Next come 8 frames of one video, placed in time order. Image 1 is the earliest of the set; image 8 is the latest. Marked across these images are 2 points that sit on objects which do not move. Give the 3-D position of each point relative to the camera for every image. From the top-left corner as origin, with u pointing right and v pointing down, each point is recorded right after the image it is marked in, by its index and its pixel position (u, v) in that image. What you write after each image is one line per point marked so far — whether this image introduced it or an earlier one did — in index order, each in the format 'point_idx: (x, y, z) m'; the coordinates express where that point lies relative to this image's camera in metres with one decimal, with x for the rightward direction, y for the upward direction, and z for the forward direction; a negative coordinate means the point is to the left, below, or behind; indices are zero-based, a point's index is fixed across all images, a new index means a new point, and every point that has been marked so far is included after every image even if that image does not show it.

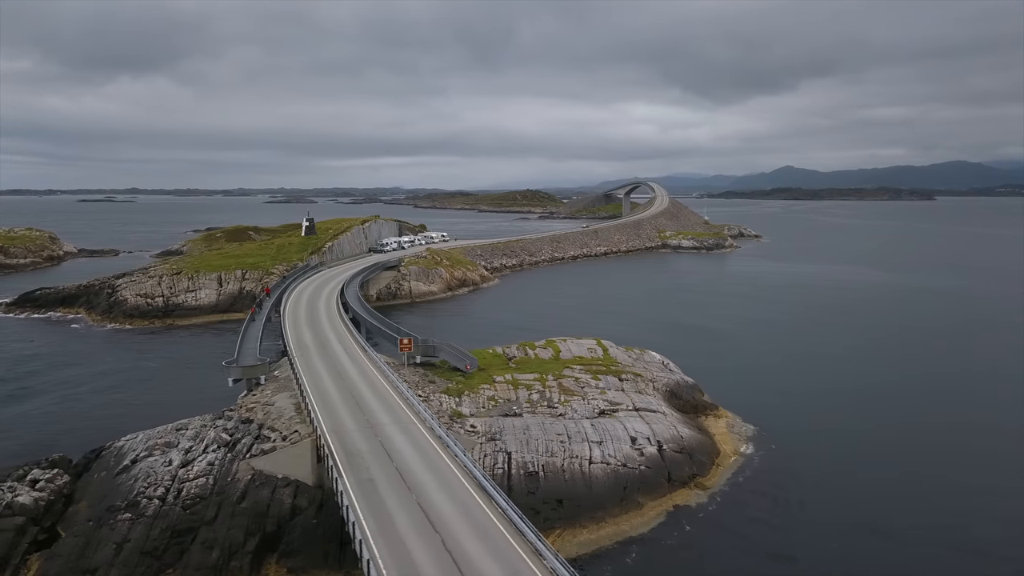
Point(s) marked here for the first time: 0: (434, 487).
0: (-1.7, -4.4, +17.2) m
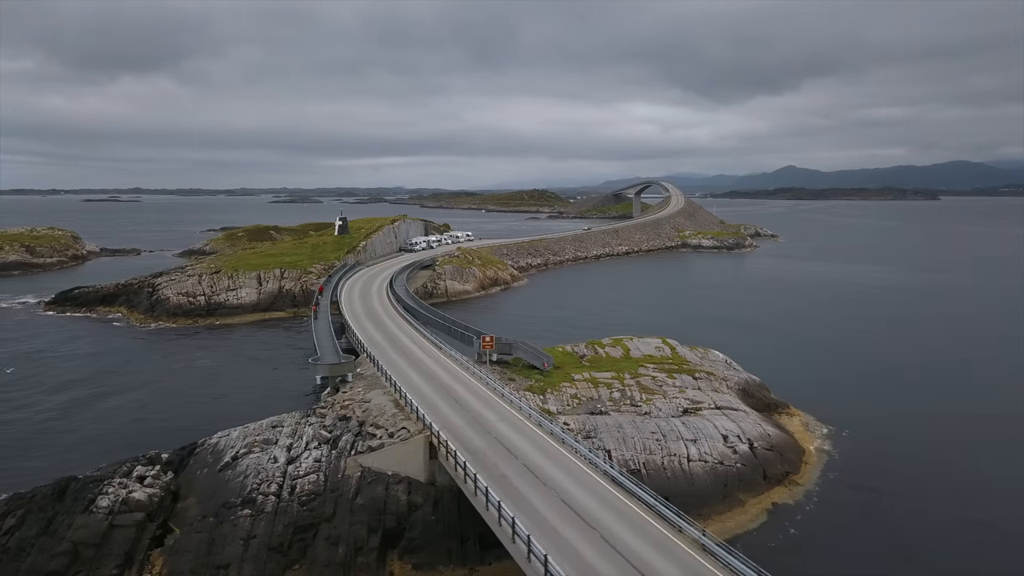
0: (+1.3, -4.3, +17.3) m
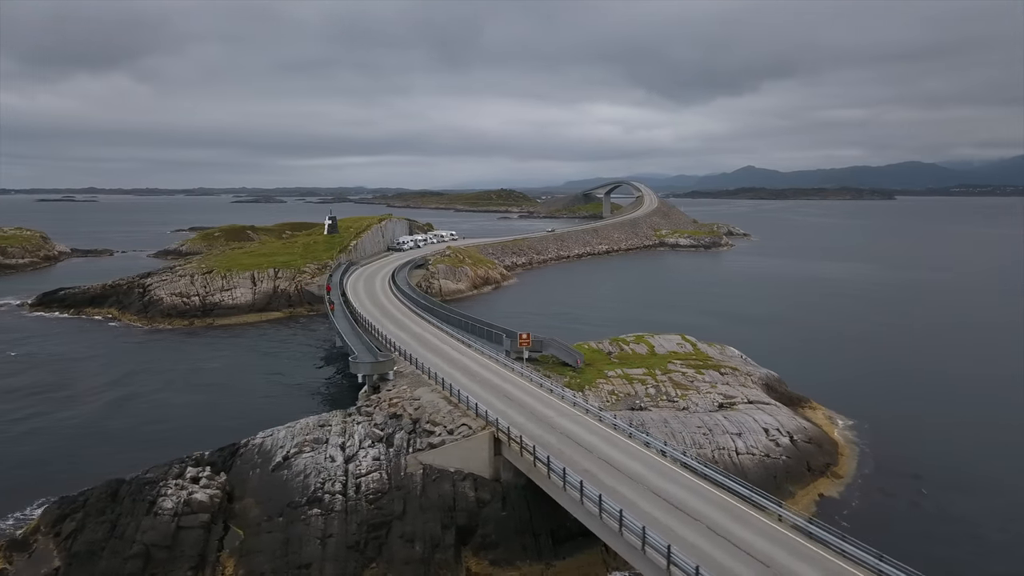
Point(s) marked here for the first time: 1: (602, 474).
0: (+3.1, -4.2, +17.5) m
1: (+2.0, -4.1, +17.4) m
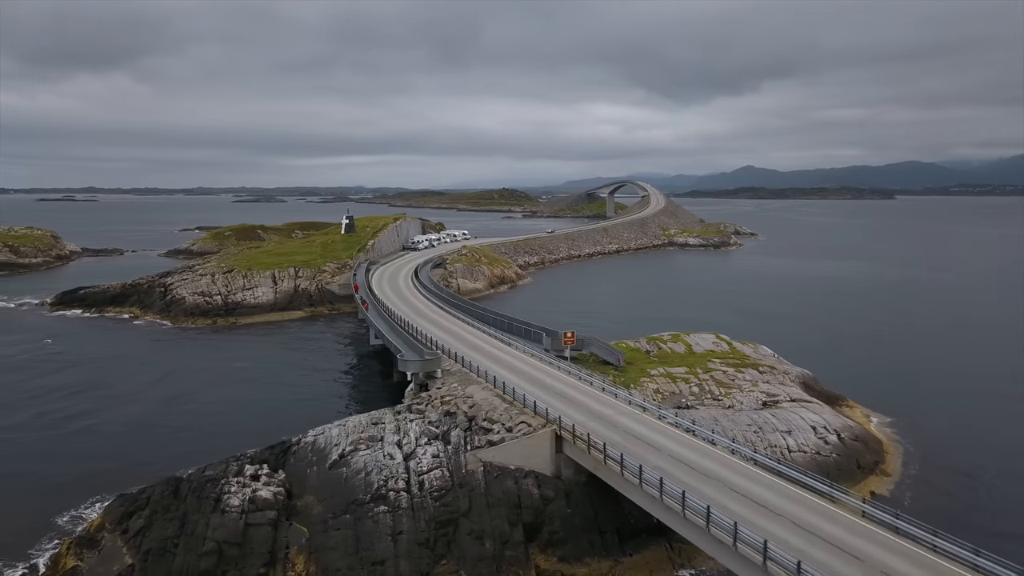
0: (+4.8, -4.1, +17.5) m
1: (+3.7, -4.1, +17.5) m
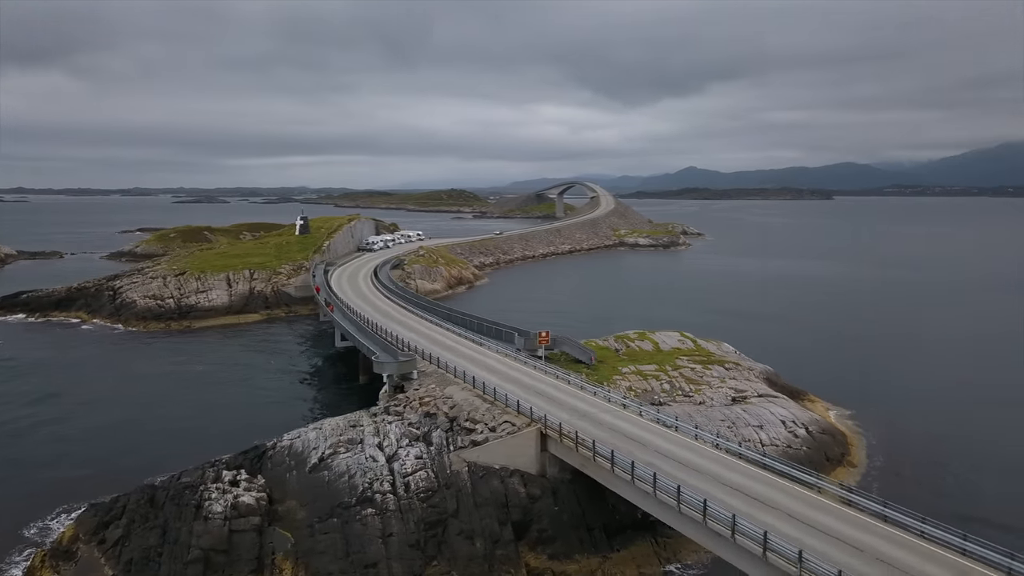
0: (+4.6, -4.1, +17.9) m
1: (+3.5, -4.1, +17.9) m
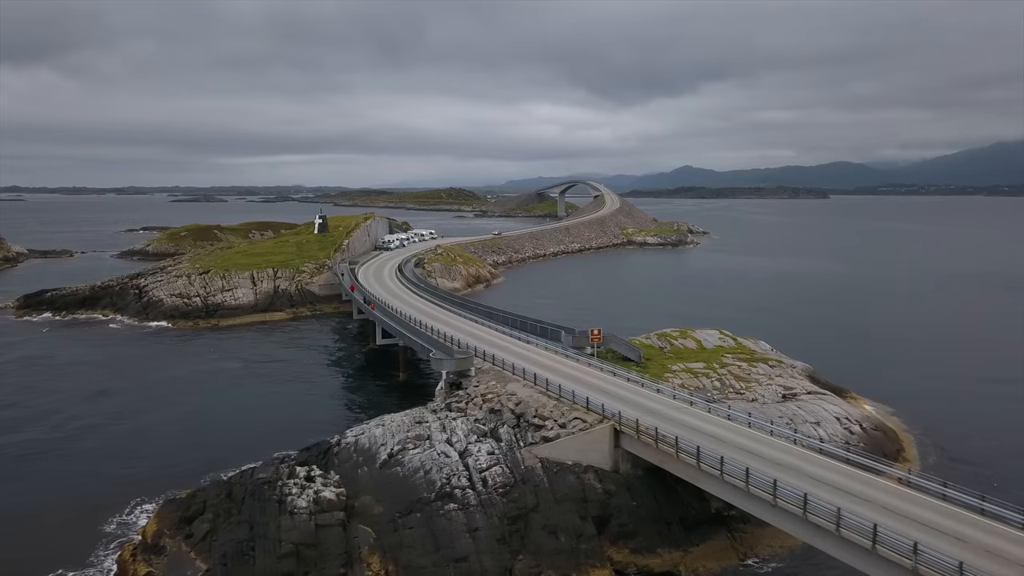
0: (+6.7, -4.0, +18.2) m
1: (+5.5, -4.0, +18.1) m
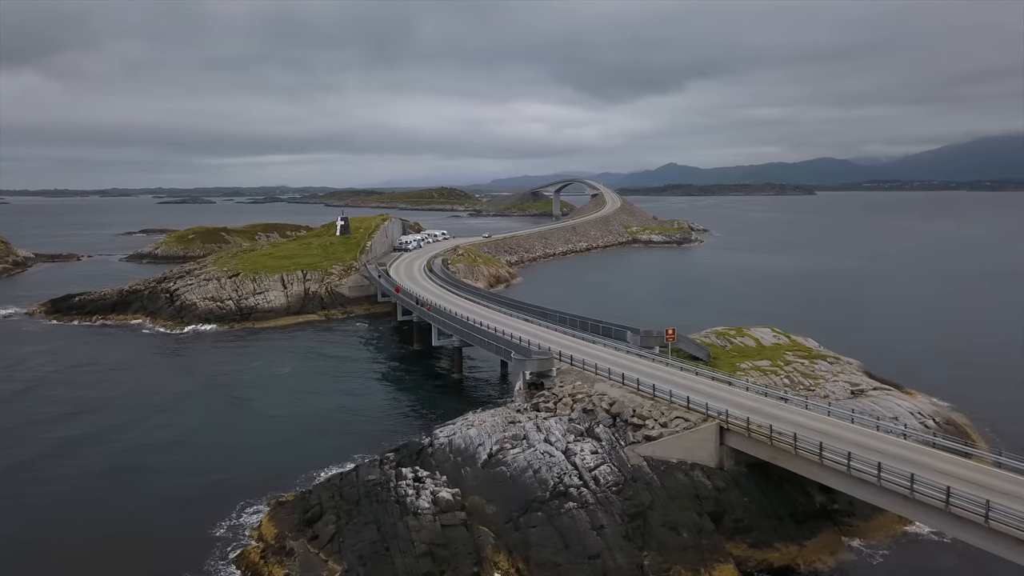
0: (+9.7, -4.0, +18.7) m
1: (+8.6, -4.0, +18.6) m
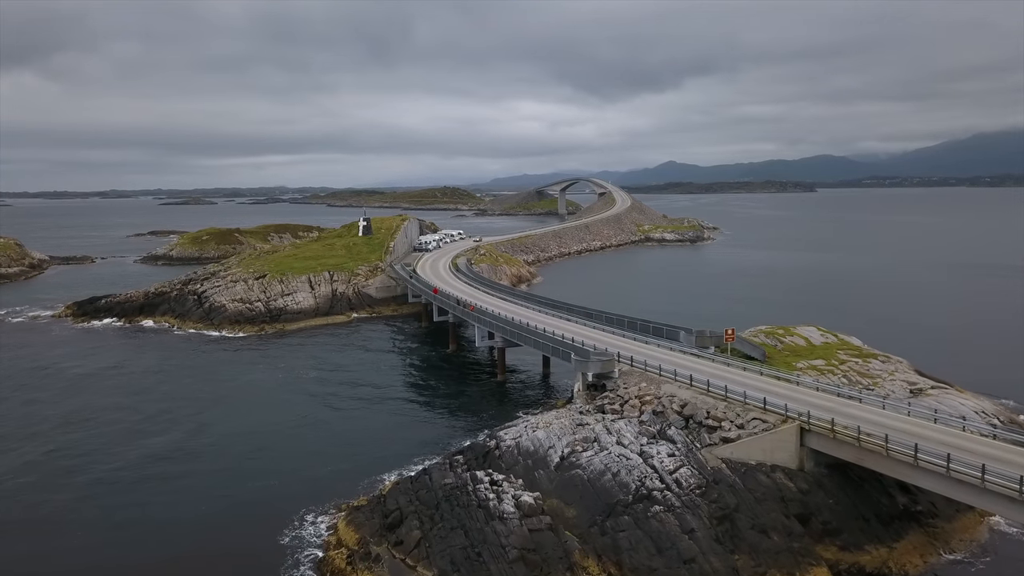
0: (+11.9, -4.0, +18.5) m
1: (+10.7, -4.0, +18.4) m
